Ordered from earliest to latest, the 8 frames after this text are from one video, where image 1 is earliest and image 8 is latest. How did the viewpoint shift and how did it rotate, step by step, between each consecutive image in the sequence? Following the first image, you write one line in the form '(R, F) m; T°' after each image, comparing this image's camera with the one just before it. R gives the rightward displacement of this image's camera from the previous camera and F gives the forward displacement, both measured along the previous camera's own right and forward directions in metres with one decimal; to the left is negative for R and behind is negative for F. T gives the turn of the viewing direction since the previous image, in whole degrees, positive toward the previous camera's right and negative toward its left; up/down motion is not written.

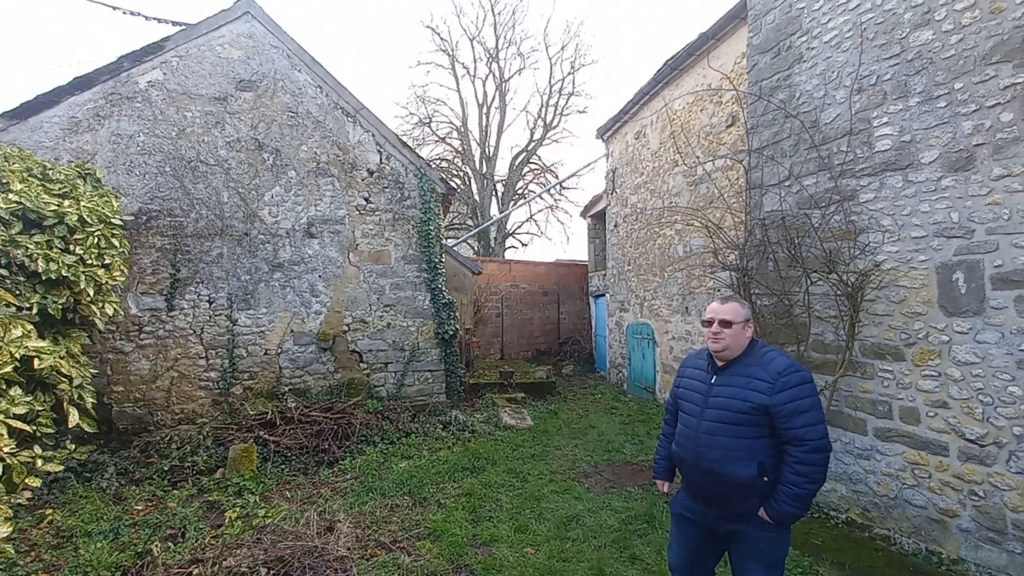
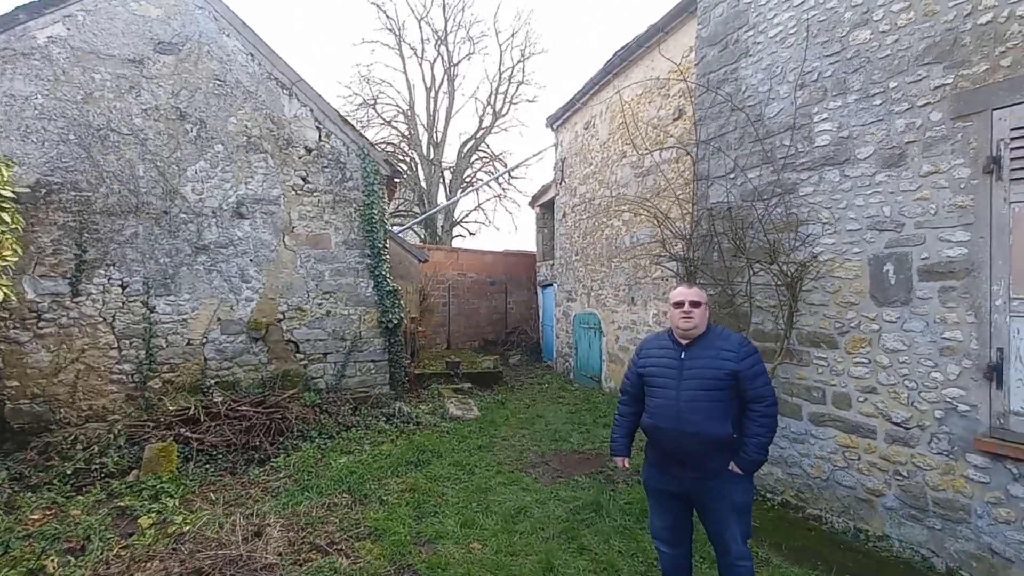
(0.0, +0.1) m; +6°
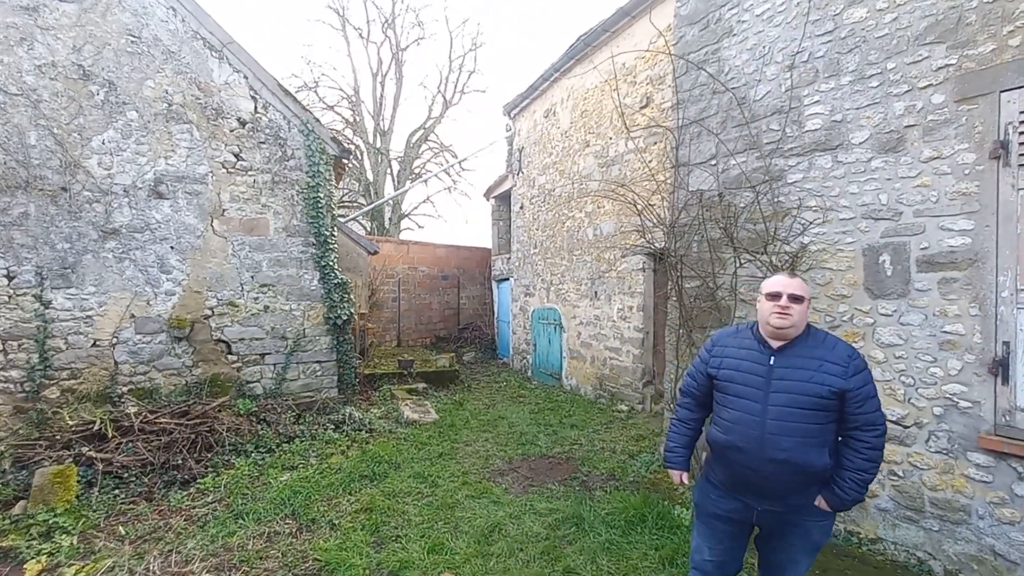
(-0.2, +0.4) m; +6°
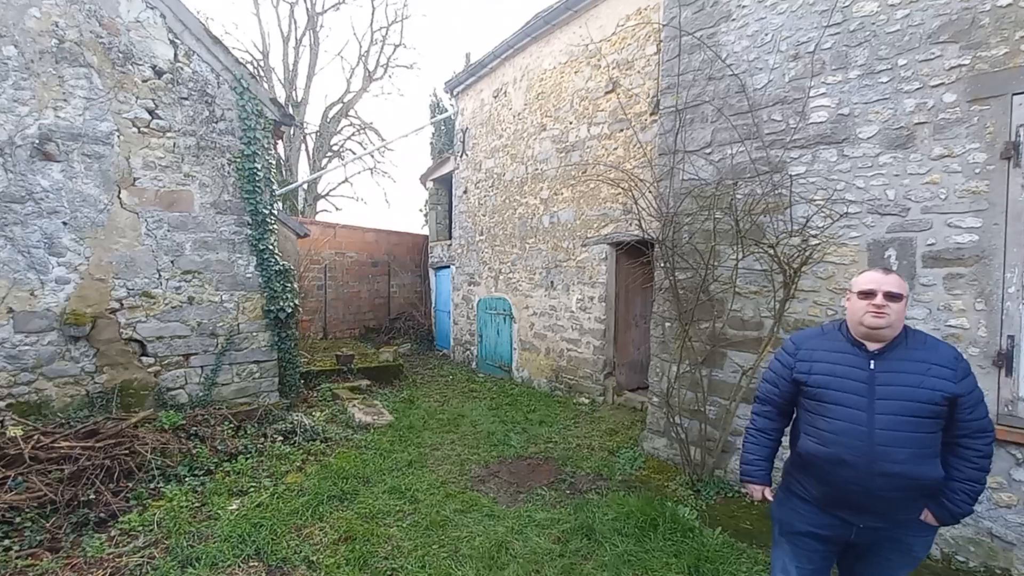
(-0.6, +0.4) m; +10°
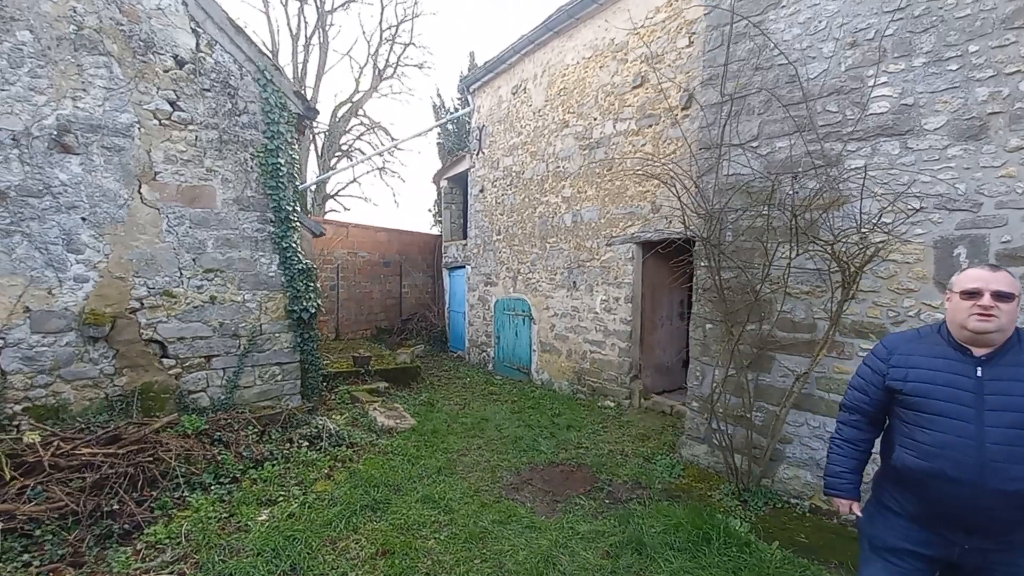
(-0.3, +0.2) m; 0°
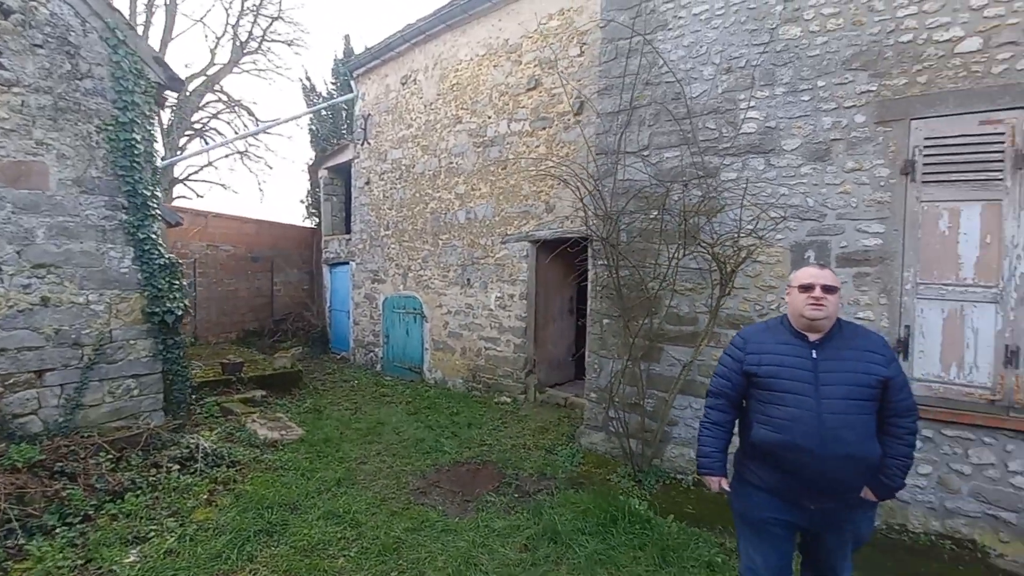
(-0.2, +0.1) m; +14°
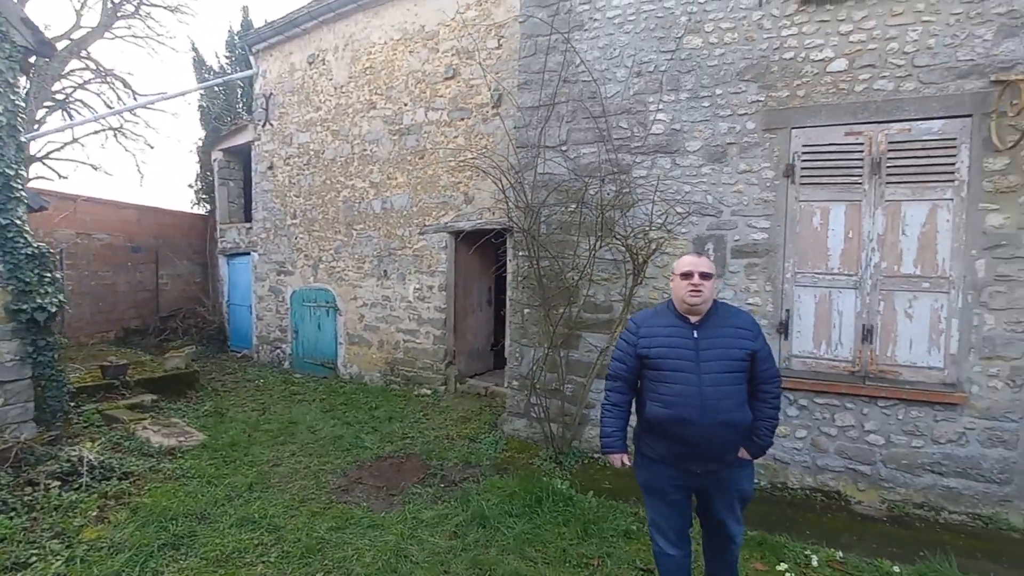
(-0.1, 0.0) m; +10°
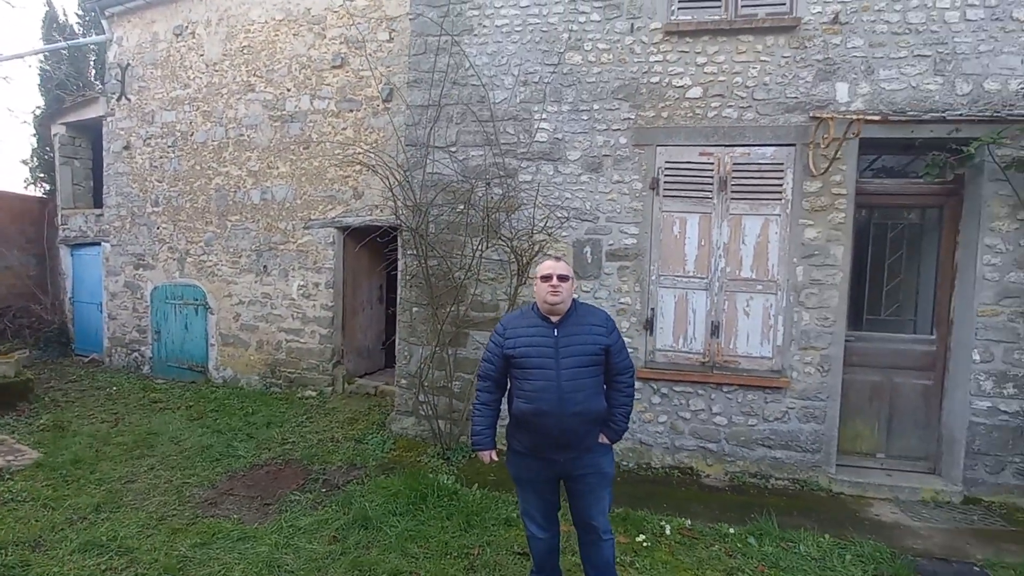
(+0.1, -0.1) m; +12°
